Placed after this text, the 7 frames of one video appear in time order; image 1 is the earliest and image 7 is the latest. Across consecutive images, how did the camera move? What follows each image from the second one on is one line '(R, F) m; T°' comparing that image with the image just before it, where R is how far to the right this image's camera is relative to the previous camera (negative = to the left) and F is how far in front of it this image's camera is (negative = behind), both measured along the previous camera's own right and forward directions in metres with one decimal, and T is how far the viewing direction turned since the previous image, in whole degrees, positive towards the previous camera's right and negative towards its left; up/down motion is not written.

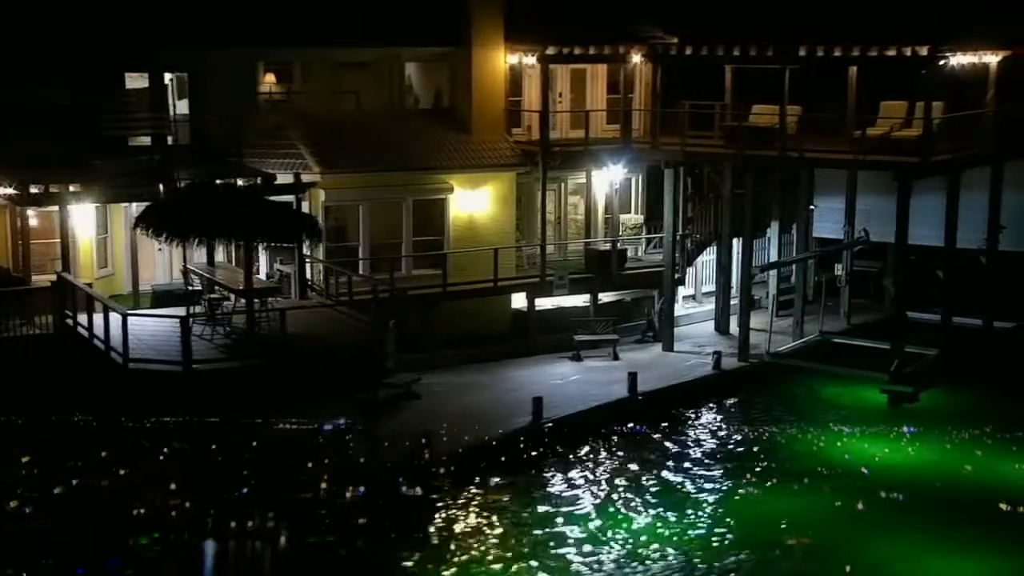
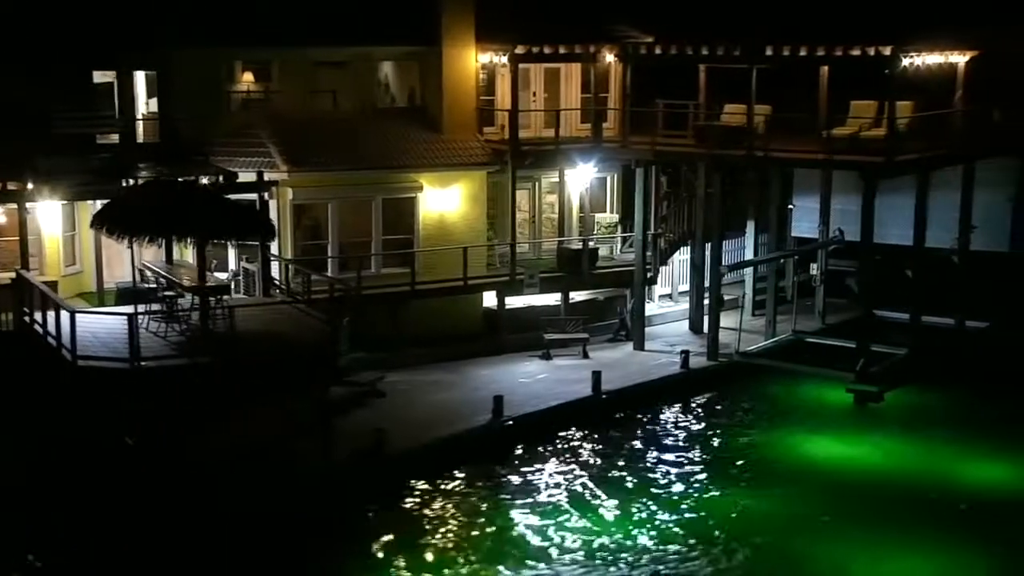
(+0.7, 0.0) m; 0°
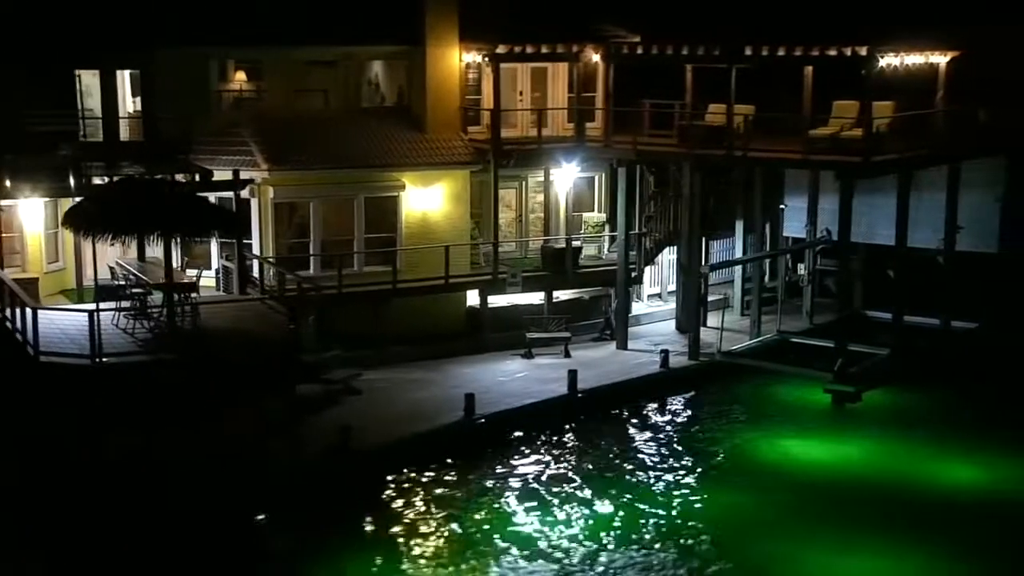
(+0.8, -0.1) m; -1°
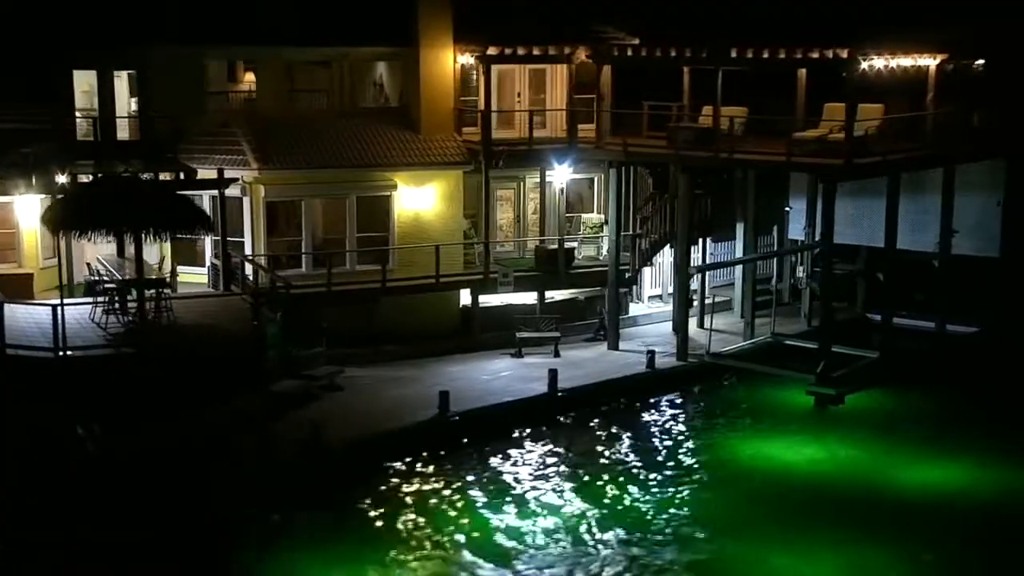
(+1.2, -0.2) m; -2°
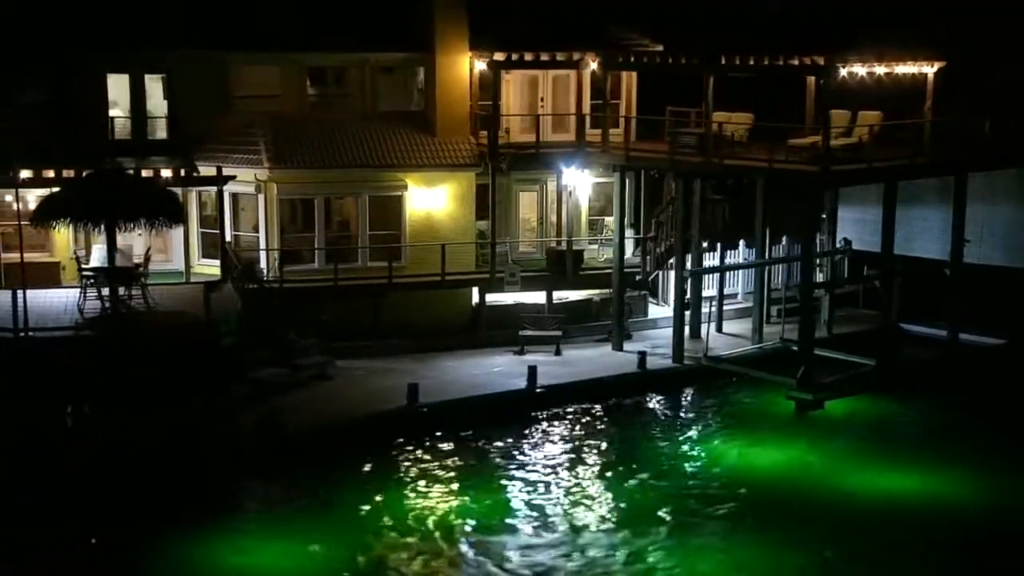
(+3.0, -0.5) m; -7°
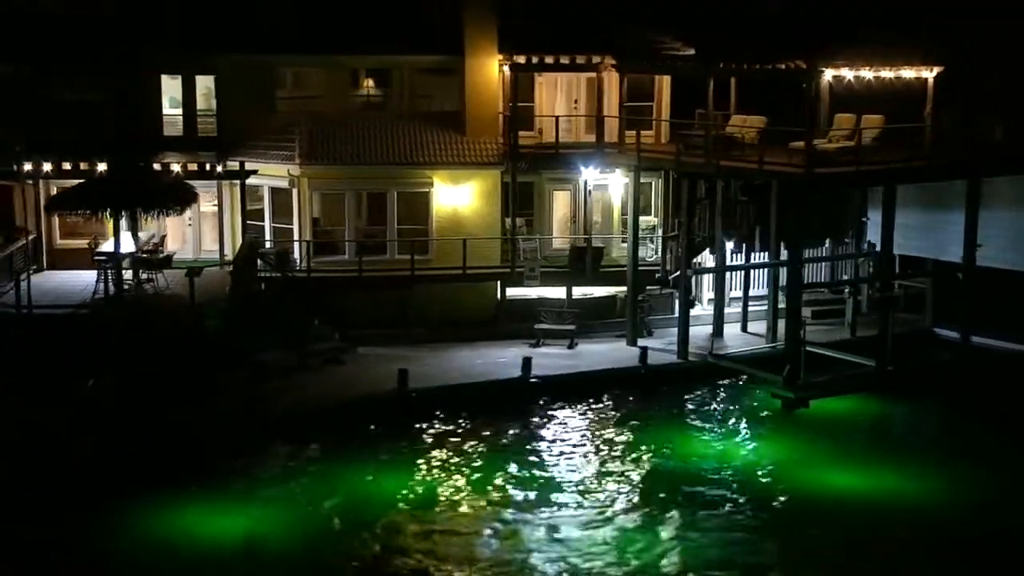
(+3.0, -0.9) m; -7°
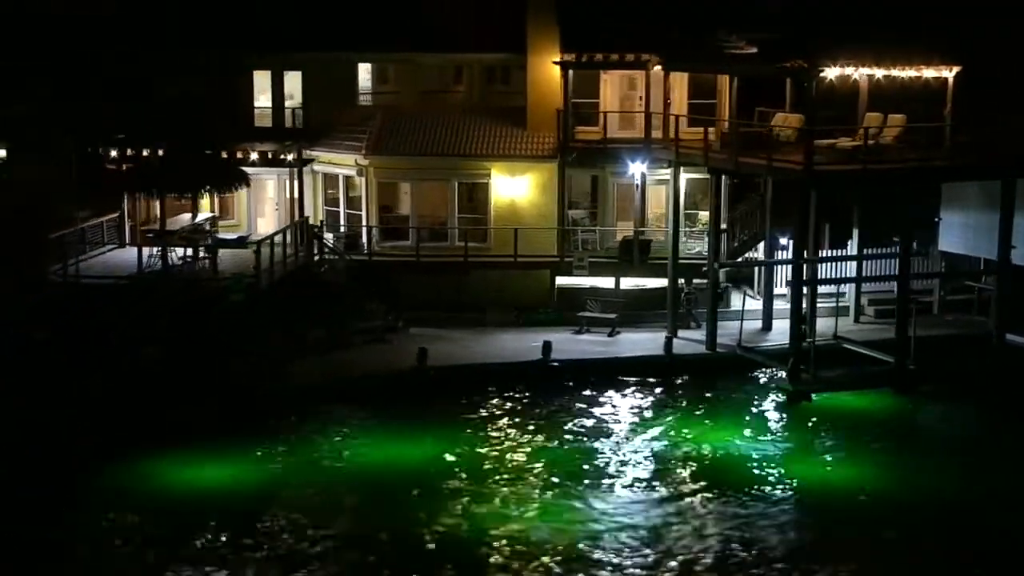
(+3.9, -1.2) m; -10°
